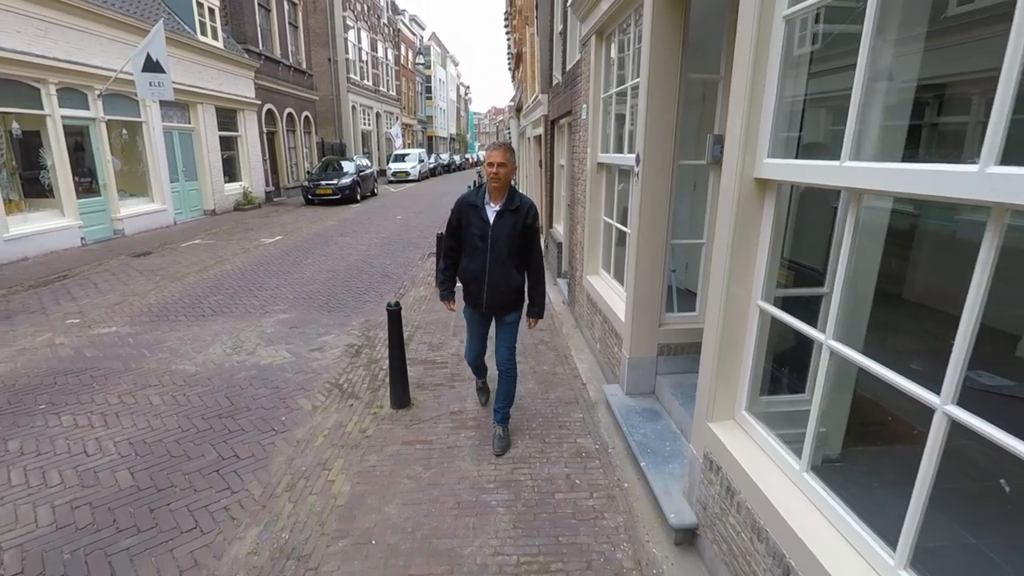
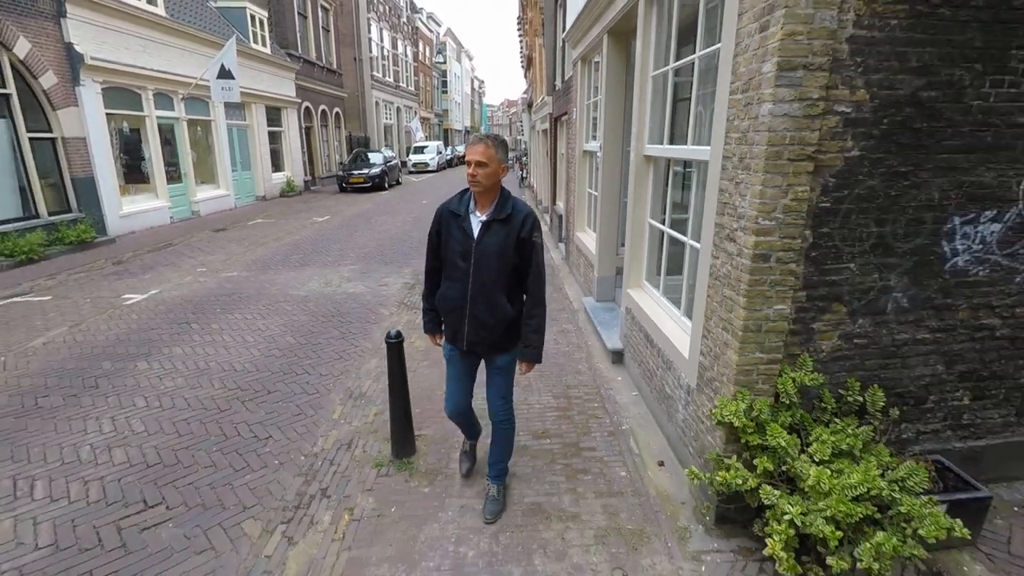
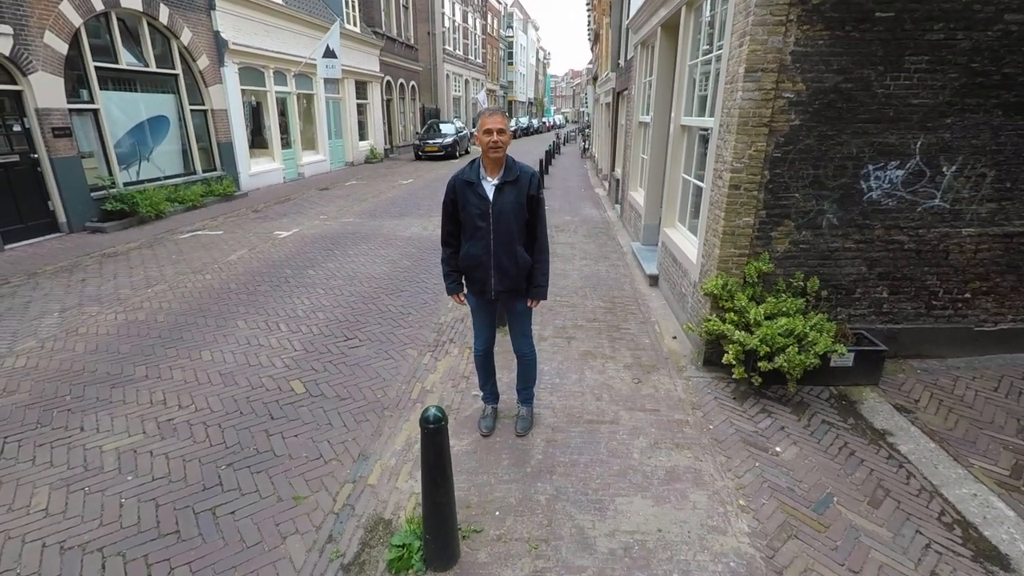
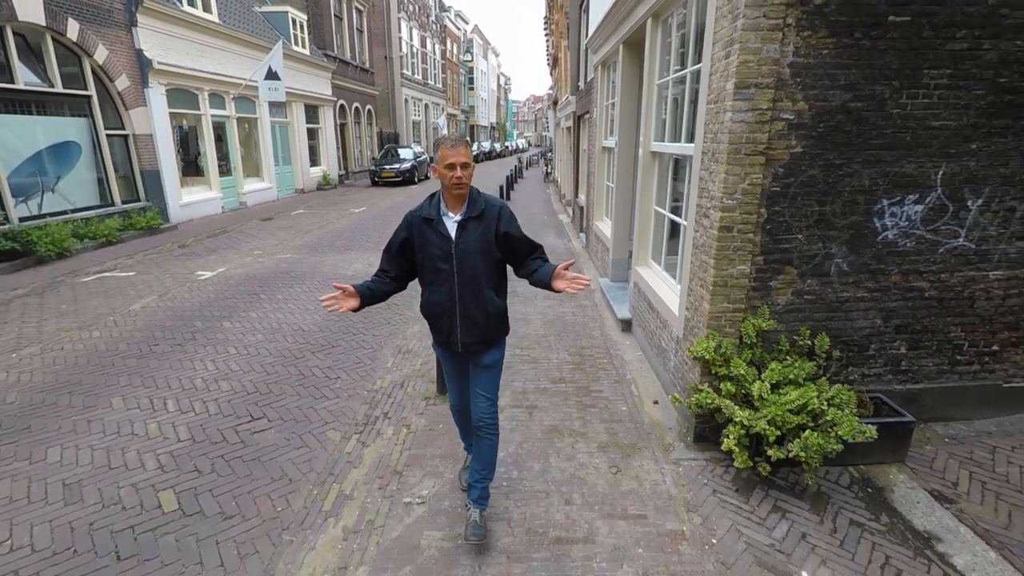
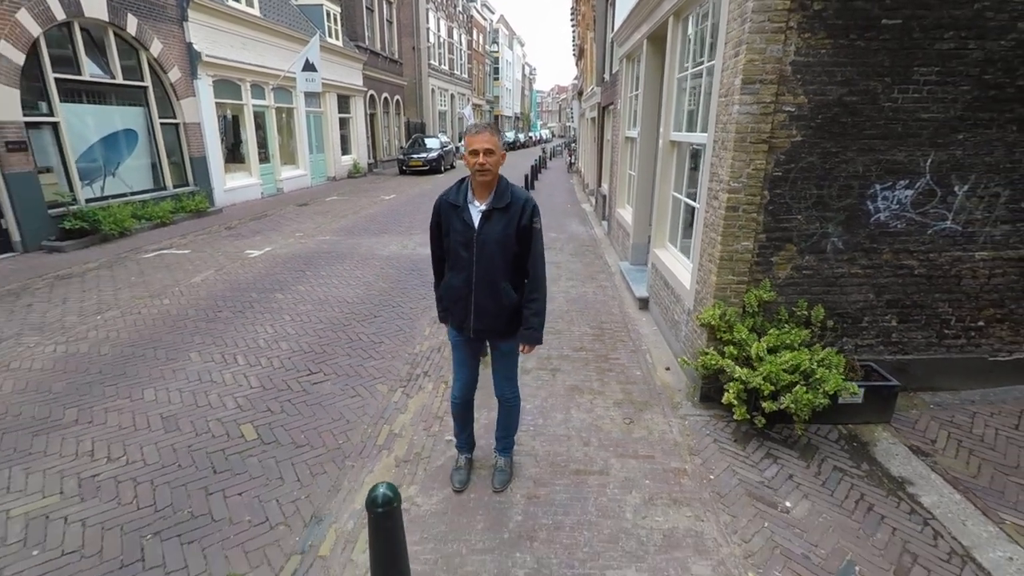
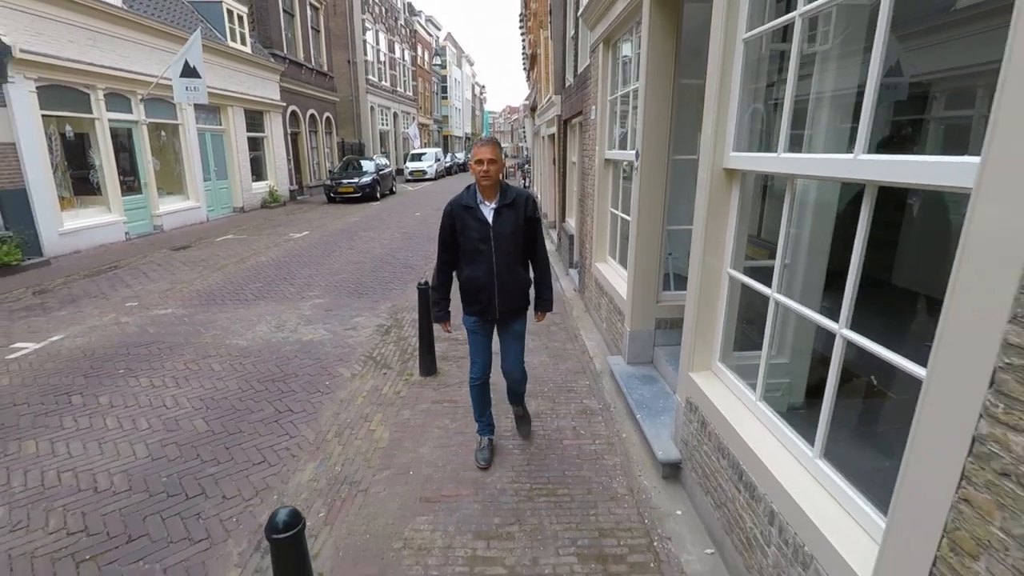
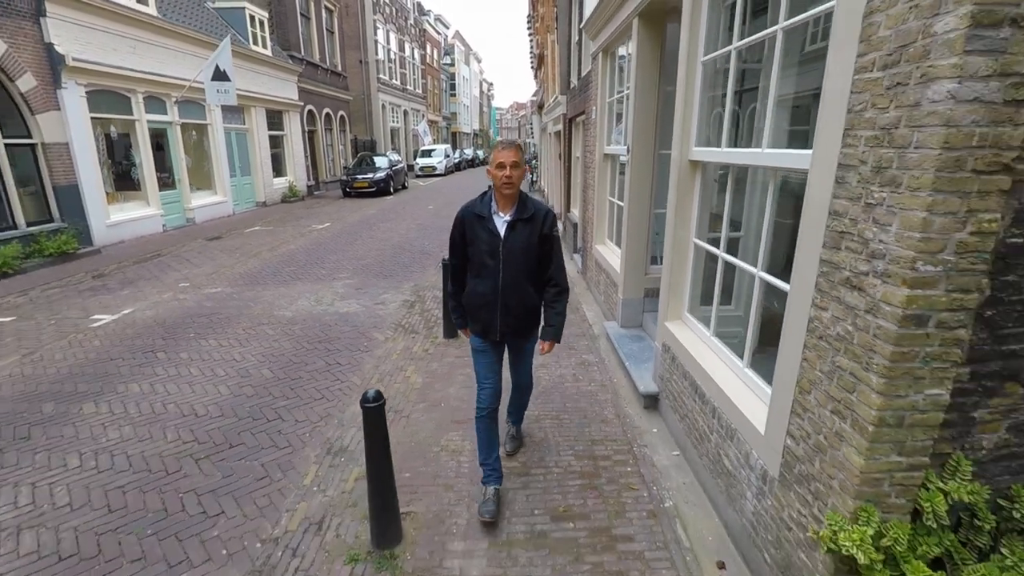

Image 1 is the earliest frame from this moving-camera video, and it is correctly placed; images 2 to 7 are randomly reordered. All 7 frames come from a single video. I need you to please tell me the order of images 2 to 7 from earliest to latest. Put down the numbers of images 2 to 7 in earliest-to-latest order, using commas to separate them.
6, 7, 2, 4, 5, 3
